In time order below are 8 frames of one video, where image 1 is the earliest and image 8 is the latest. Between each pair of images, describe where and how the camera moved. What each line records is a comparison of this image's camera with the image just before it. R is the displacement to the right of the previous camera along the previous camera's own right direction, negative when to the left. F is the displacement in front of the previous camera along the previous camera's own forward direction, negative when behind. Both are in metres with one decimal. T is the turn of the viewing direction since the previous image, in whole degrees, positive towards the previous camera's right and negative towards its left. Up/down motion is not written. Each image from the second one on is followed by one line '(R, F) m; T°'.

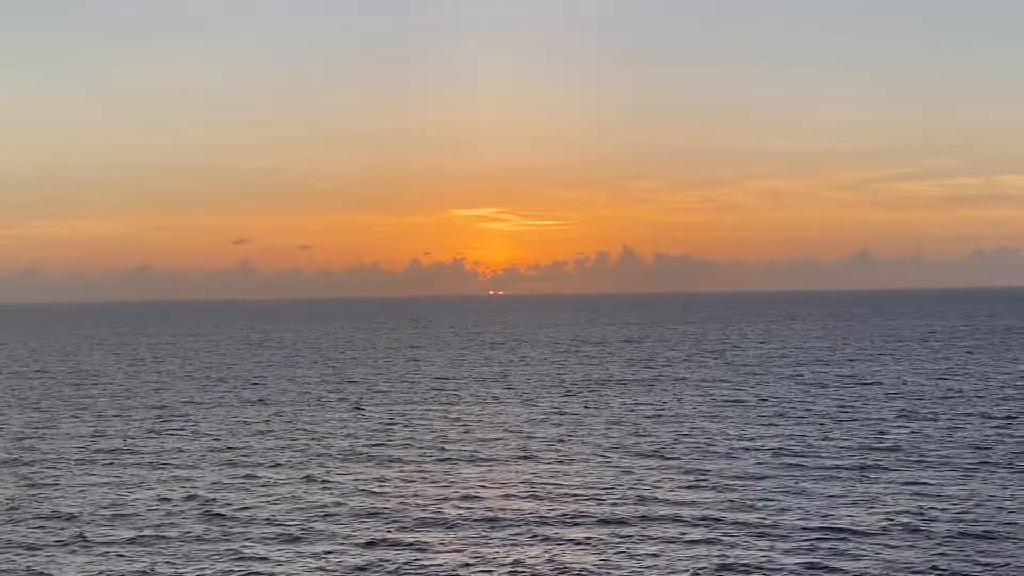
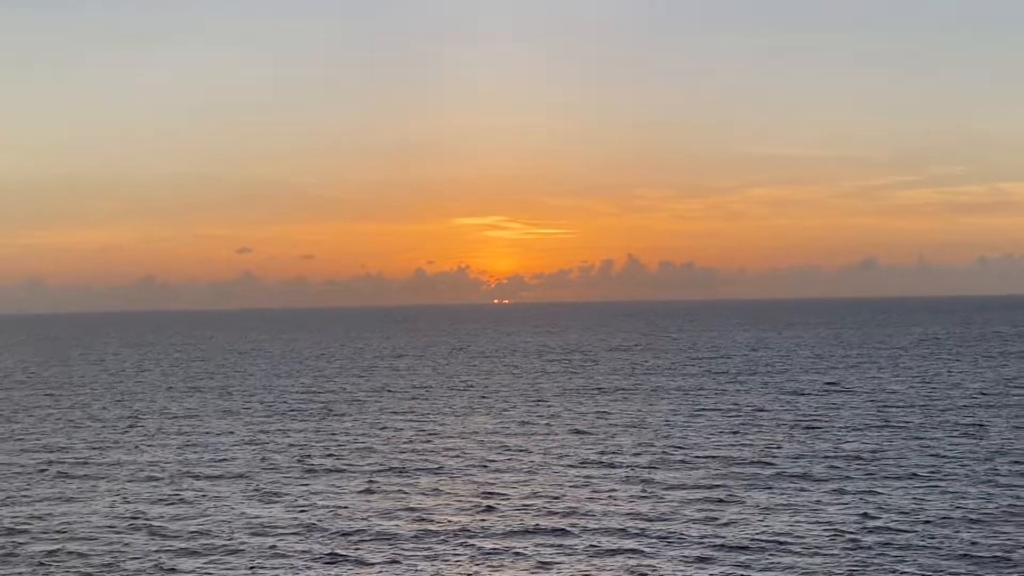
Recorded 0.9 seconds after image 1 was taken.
(+1.3, +1.9) m; 0°
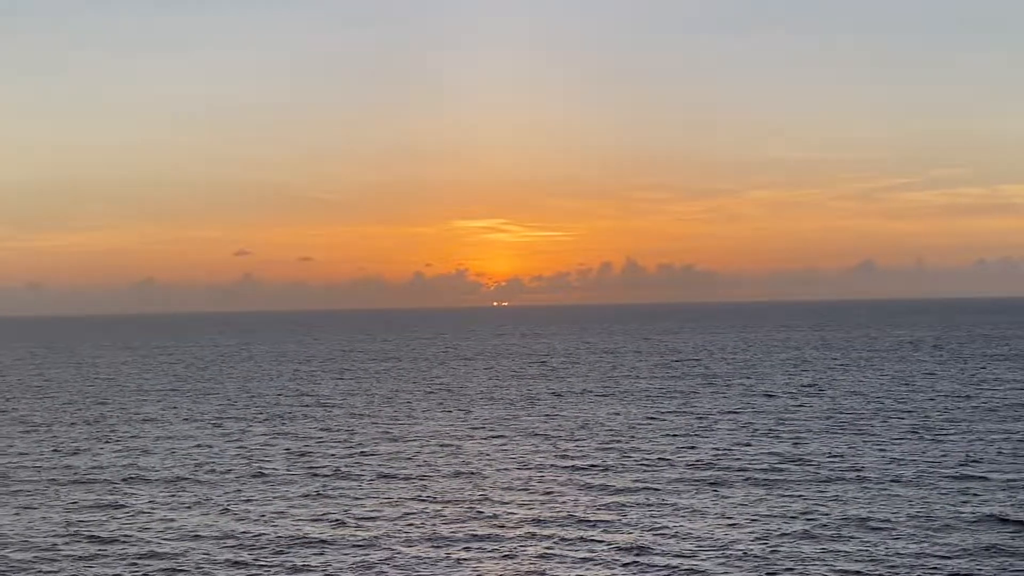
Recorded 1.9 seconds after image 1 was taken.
(+1.8, -0.2) m; 0°
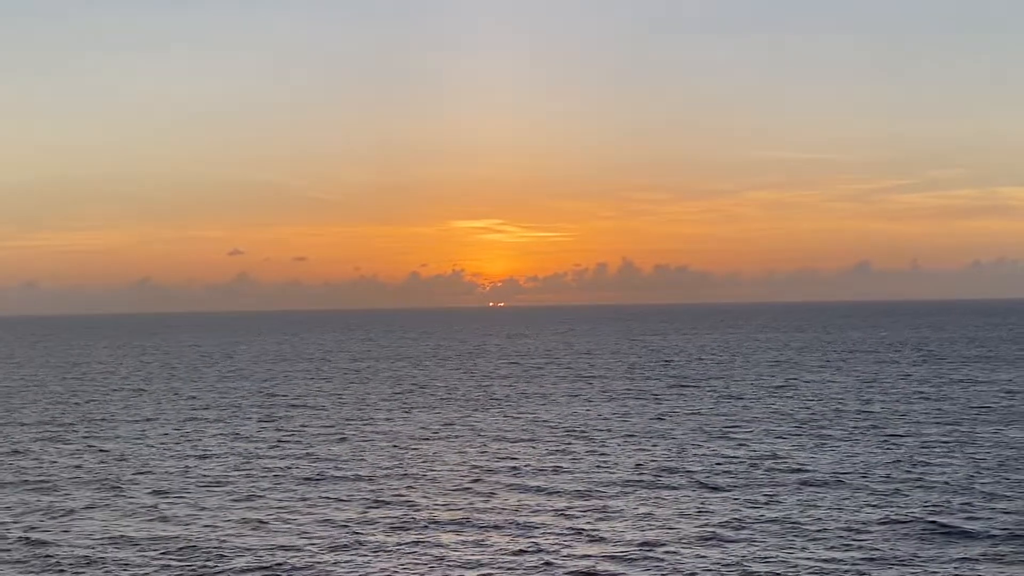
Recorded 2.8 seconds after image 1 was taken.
(+1.7, 0.0) m; 0°
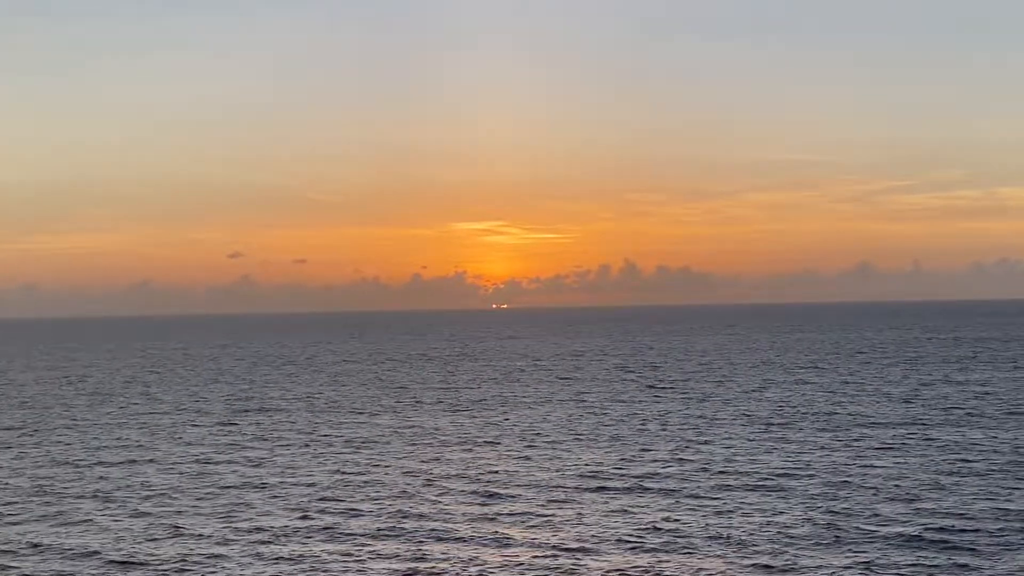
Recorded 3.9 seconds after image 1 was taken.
(+0.3, +0.9) m; 0°
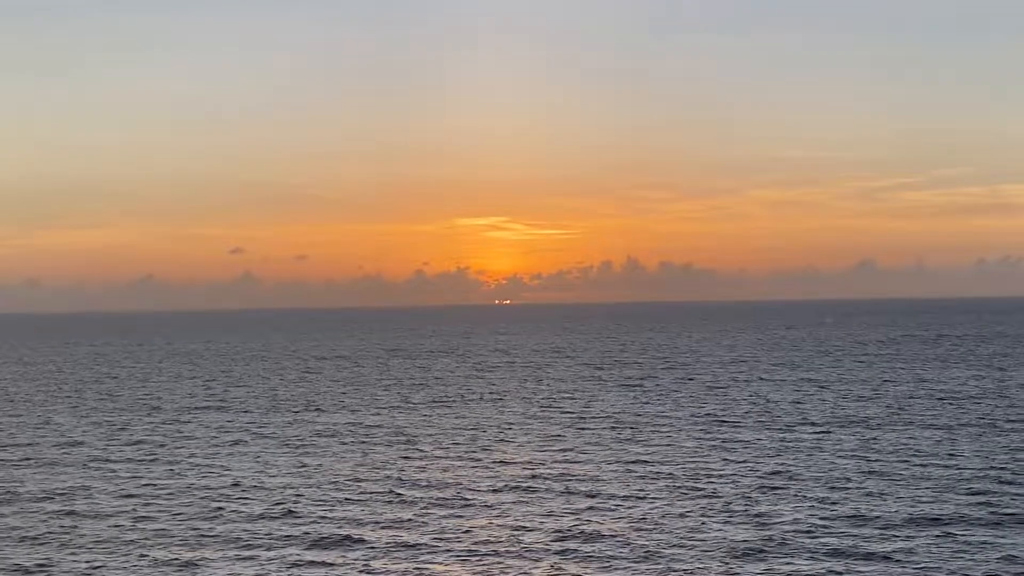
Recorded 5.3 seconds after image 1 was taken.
(+0.4, +0.1) m; 0°
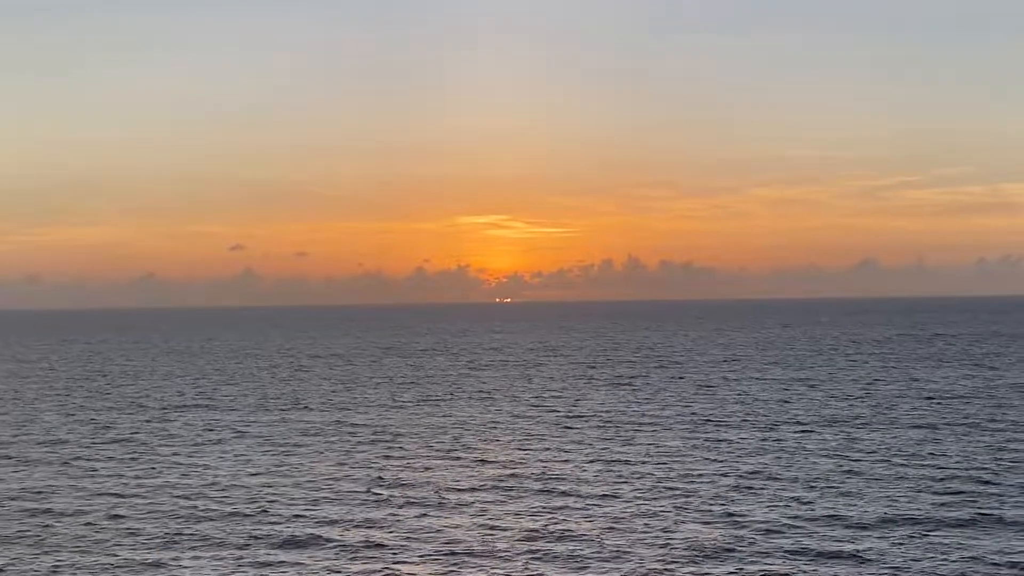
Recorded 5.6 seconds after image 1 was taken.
(-6.3, -1.8) m; 0°
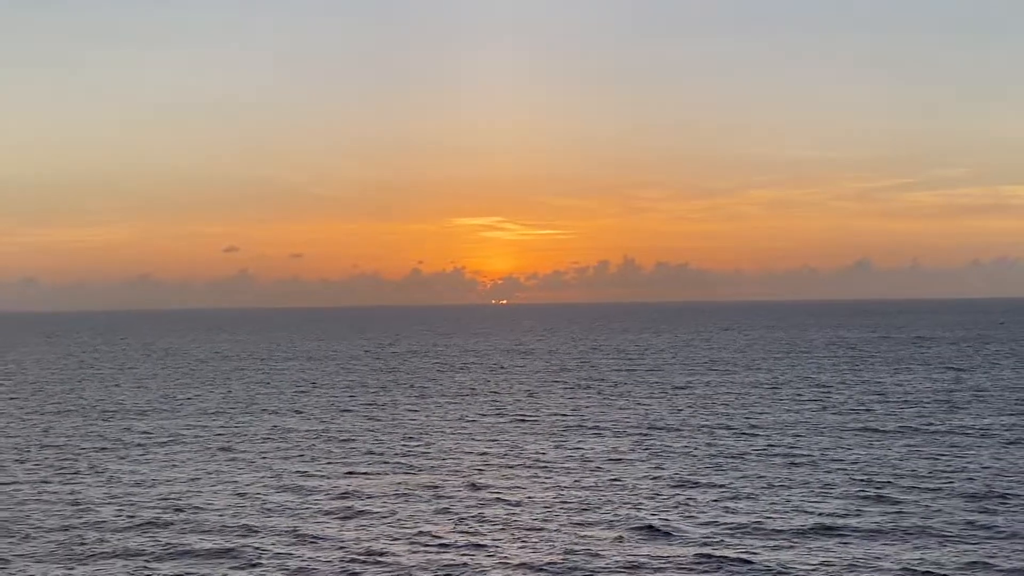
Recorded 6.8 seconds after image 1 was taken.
(+4.8, +0.1) m; 0°
